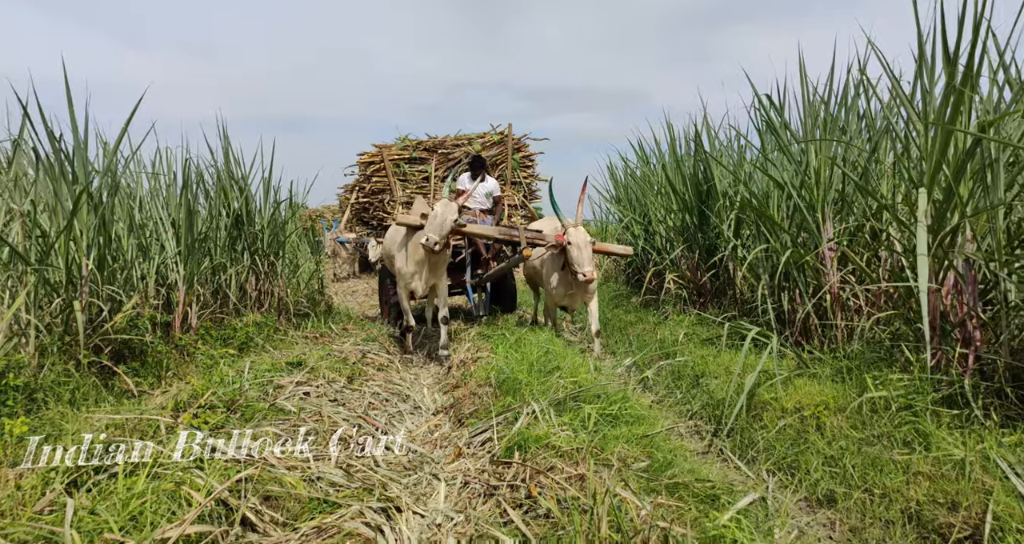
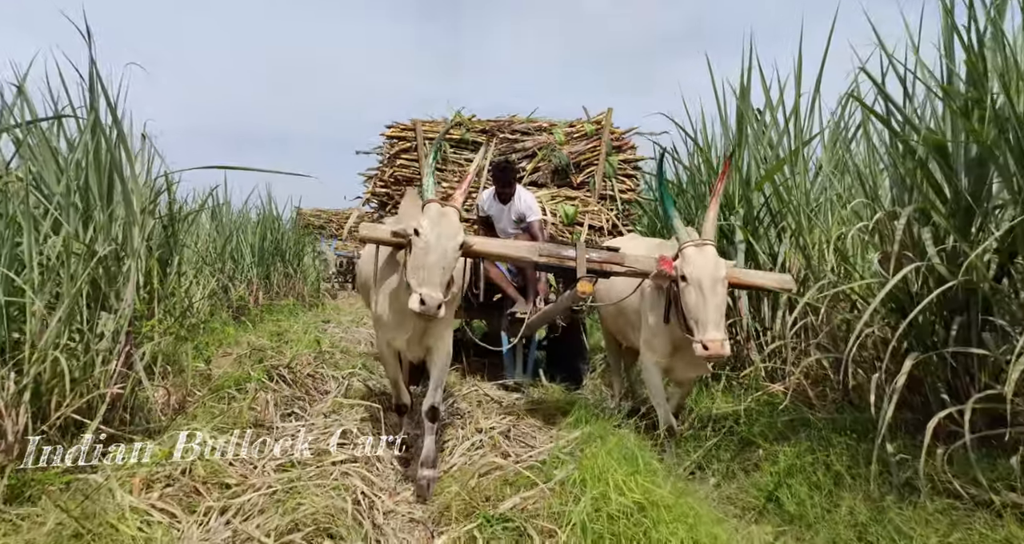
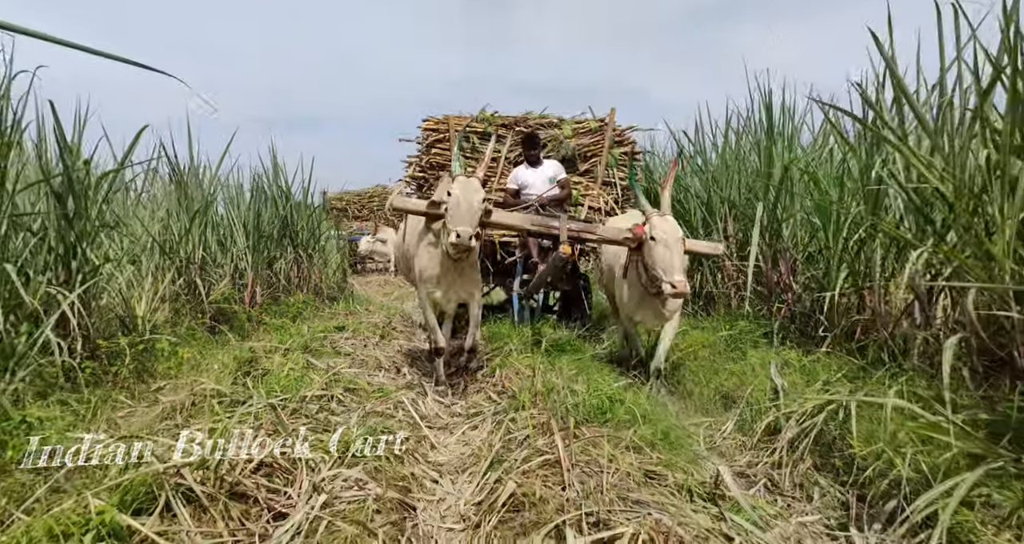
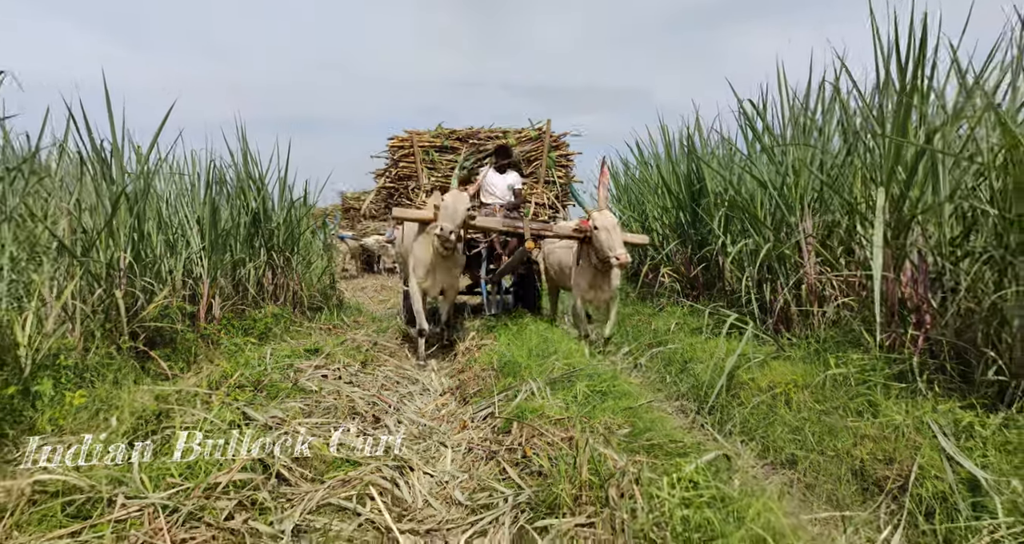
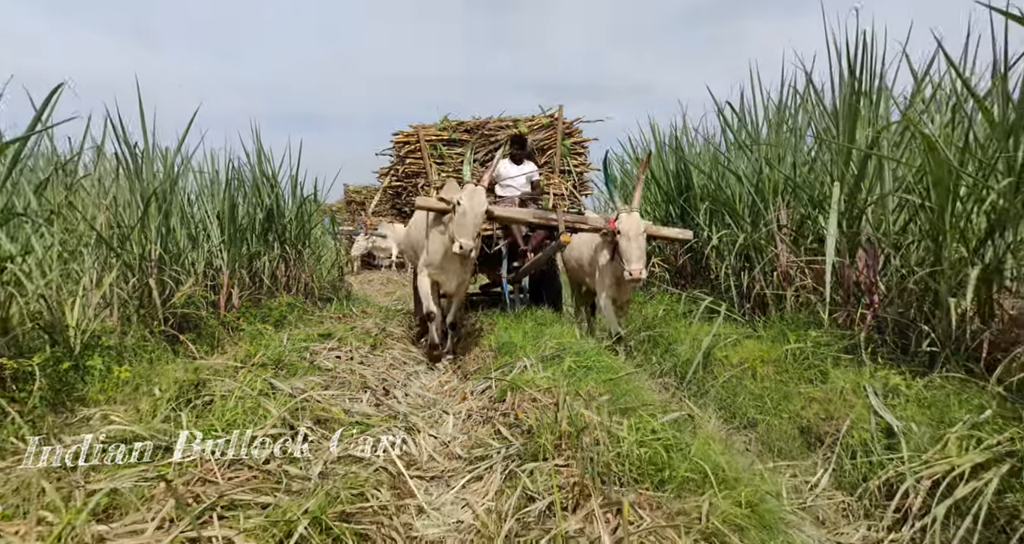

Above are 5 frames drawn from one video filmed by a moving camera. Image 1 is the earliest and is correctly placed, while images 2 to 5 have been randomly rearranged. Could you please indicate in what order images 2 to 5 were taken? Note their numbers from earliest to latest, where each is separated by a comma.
4, 5, 3, 2
